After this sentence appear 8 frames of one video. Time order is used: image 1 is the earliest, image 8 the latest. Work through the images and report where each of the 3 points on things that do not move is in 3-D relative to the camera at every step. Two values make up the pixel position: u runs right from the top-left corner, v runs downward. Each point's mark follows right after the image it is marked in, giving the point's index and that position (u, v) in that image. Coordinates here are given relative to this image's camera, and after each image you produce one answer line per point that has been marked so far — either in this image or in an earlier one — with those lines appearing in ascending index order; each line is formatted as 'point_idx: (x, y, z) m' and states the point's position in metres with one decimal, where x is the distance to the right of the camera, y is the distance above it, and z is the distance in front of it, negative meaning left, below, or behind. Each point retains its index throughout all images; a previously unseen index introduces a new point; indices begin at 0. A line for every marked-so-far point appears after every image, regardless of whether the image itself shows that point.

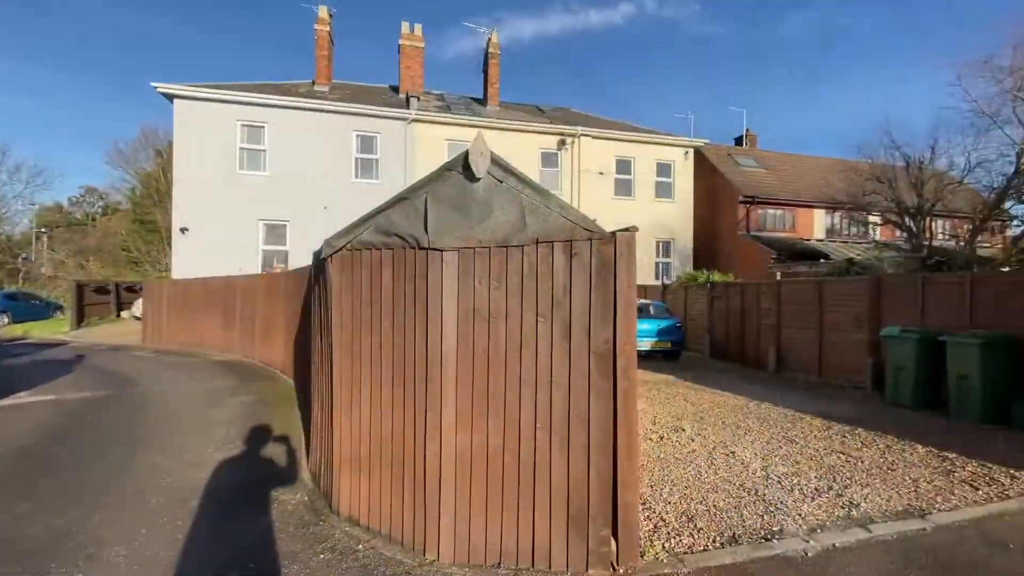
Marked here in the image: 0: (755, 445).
0: (+3.4, -2.2, +6.7) m
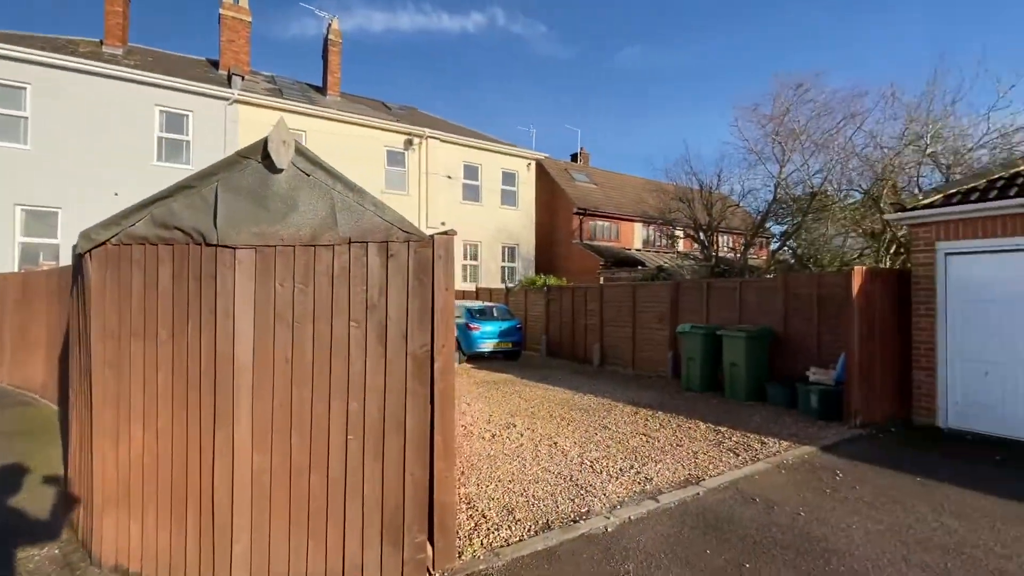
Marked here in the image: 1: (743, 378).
0: (+1.0, -2.2, +7.3) m
1: (+4.5, -1.7, +9.3) m
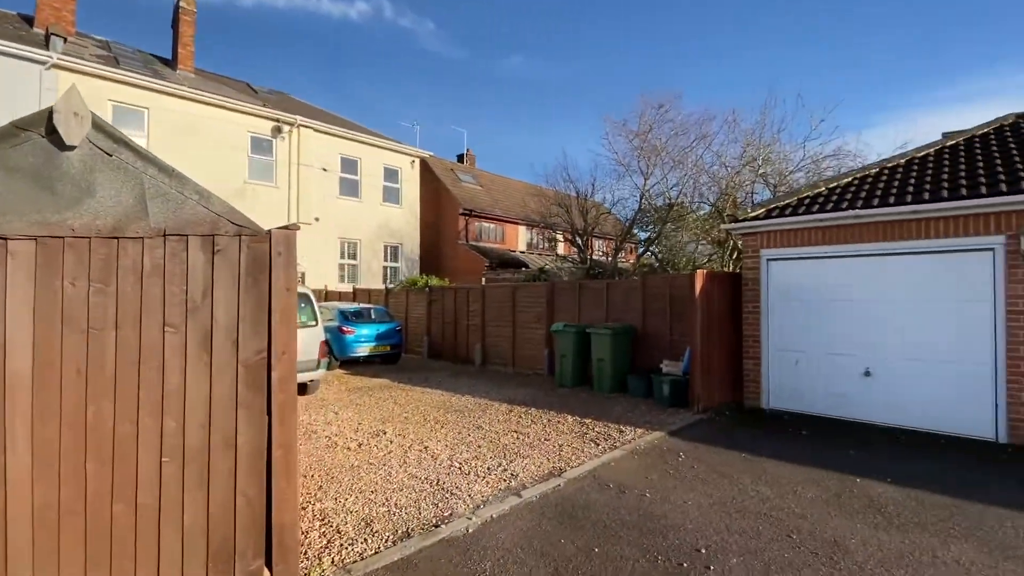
0: (-1.0, -2.3, +7.2) m
1: (+2.0, -1.8, +10.0) m
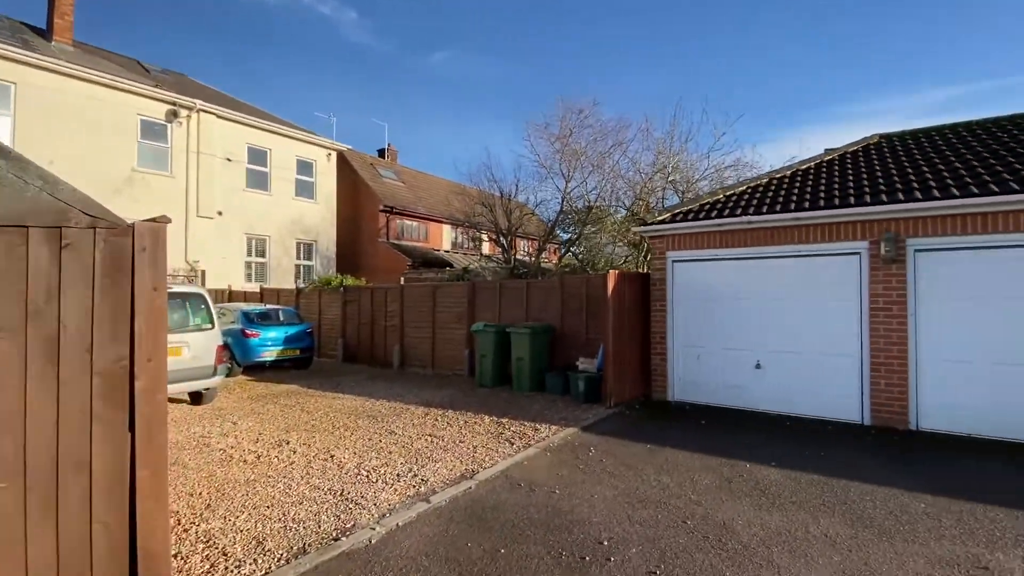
0: (-2.2, -2.2, +6.9) m
1: (+0.3, -1.7, +10.1) m
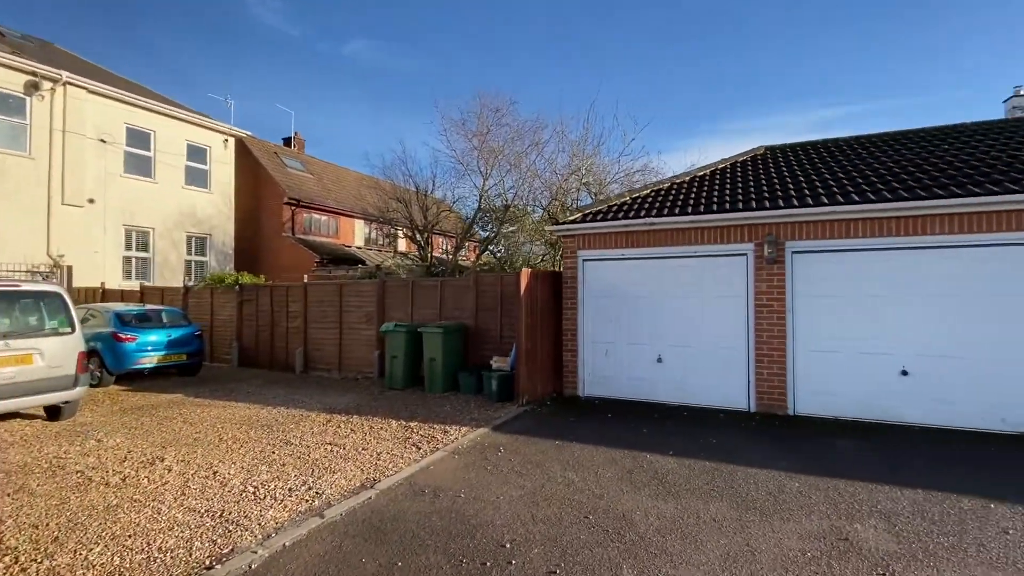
0: (-3.5, -2.2, +6.3) m
1: (-1.5, -1.7, +9.8) m
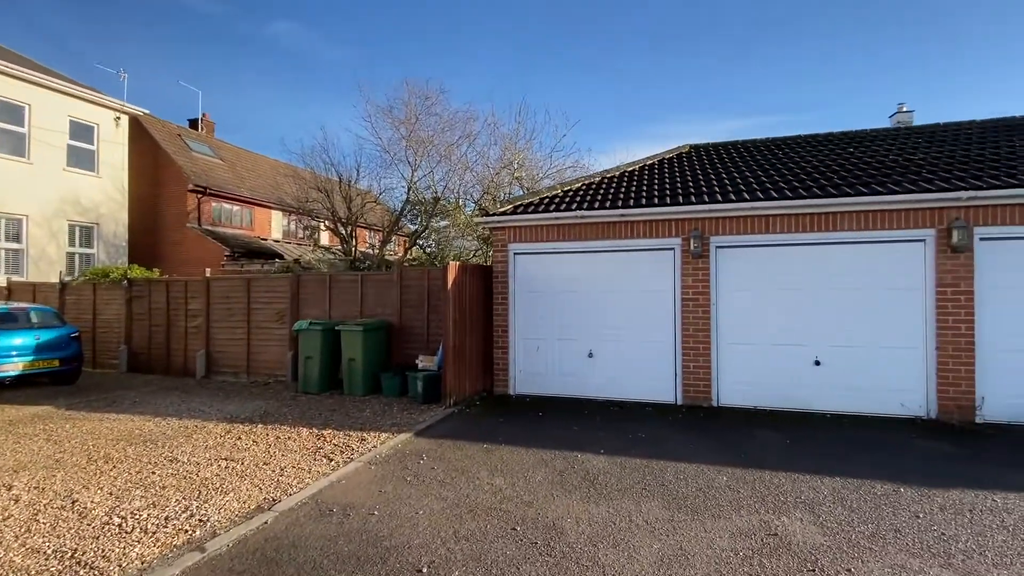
0: (-4.4, -2.1, +5.3) m
1: (-2.9, -1.6, +9.1) m
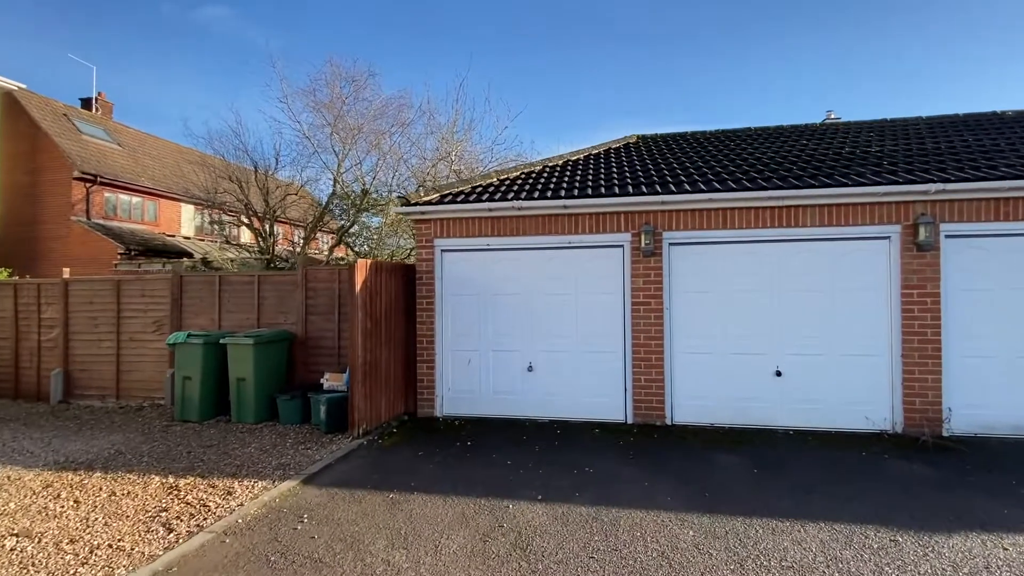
0: (-5.1, -2.2, +3.5) m
1: (-4.1, -1.7, +7.4) m
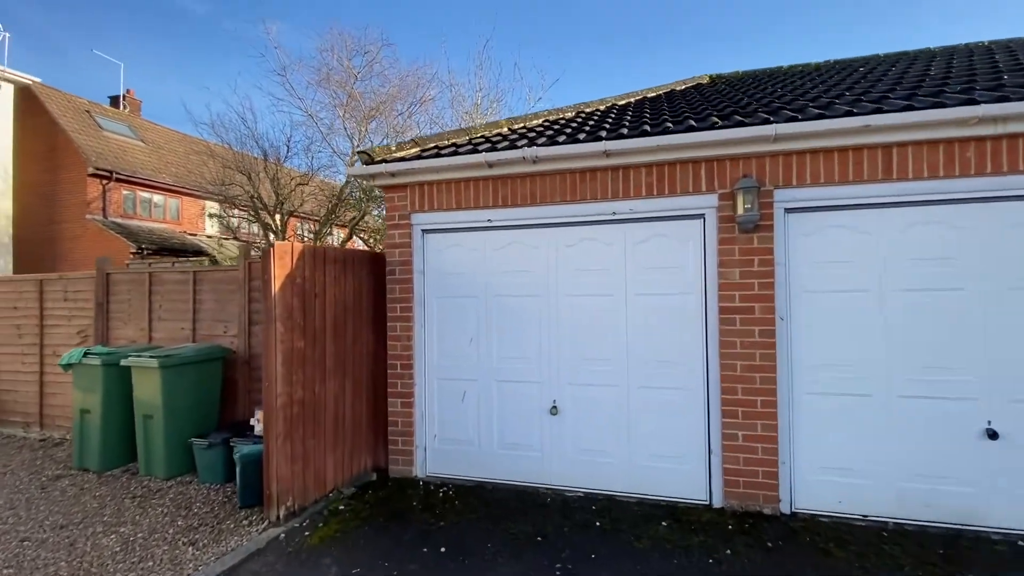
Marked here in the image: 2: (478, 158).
0: (-5.3, -2.2, +1.5) m
1: (-3.9, -1.7, +5.3) m
2: (-0.4, +1.3, +4.8) m
